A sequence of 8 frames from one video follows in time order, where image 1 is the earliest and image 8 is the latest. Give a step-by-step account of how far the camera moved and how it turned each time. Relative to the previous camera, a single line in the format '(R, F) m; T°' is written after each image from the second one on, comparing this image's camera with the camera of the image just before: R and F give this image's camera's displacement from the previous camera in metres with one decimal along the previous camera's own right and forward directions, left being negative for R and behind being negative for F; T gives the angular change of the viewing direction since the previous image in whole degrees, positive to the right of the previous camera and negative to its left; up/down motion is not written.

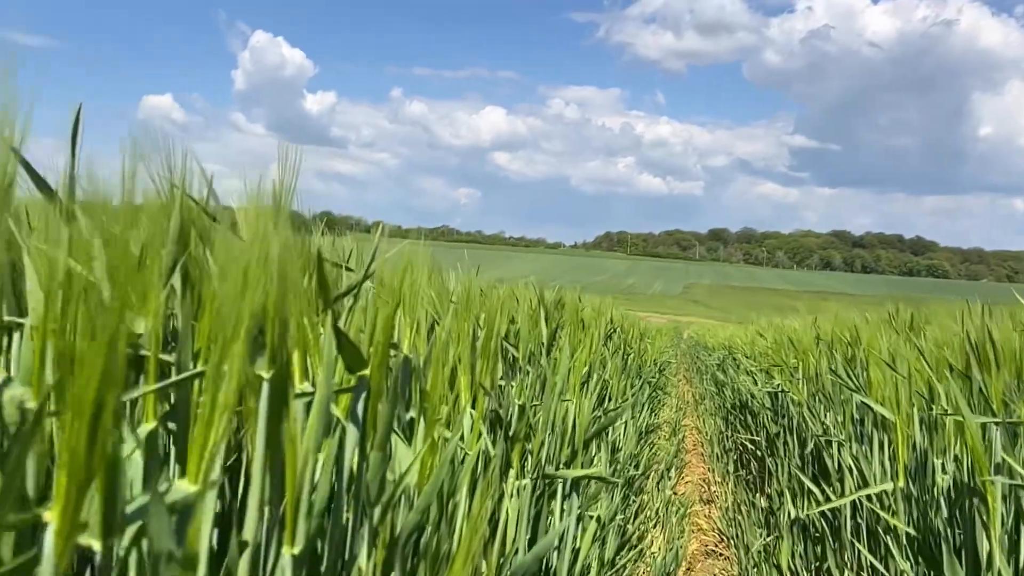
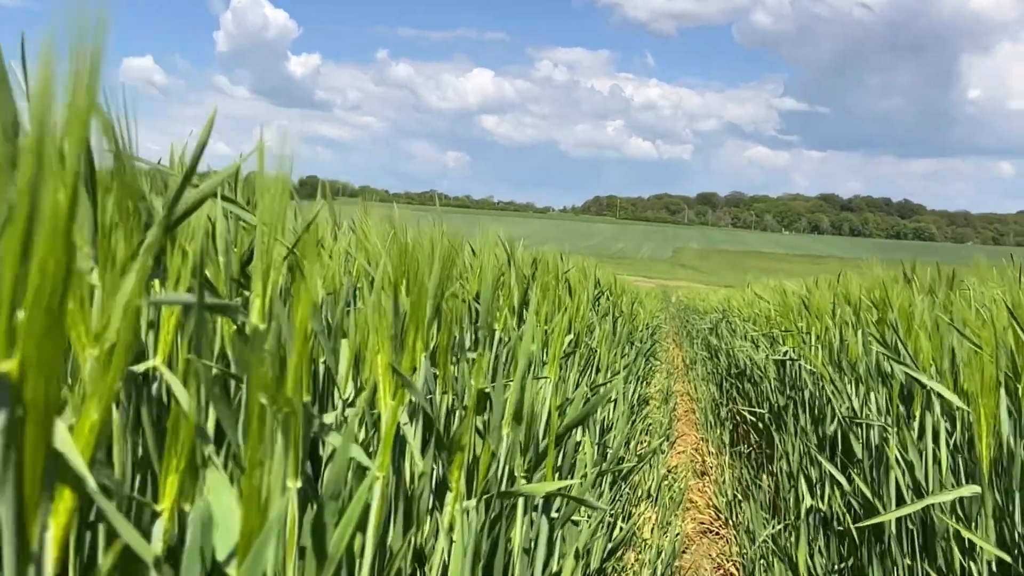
(+0.1, +0.4) m; +1°
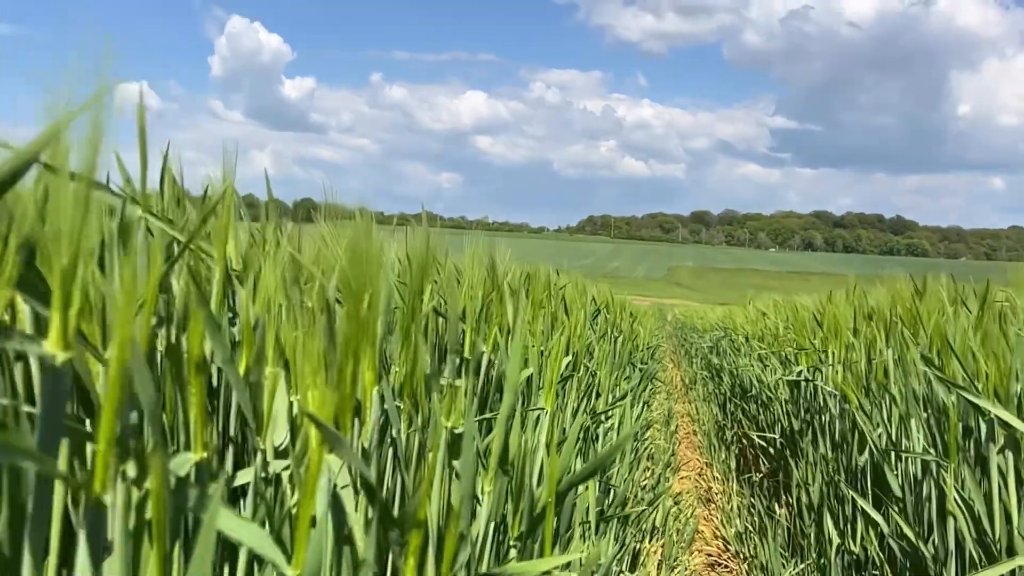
(0.0, +0.2) m; 0°
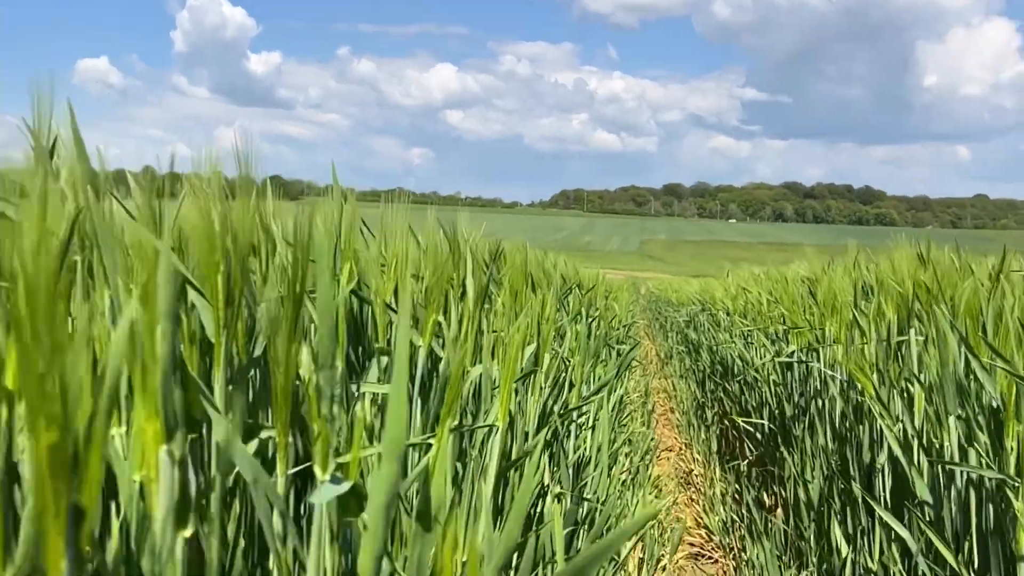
(0.0, +0.3) m; +2°
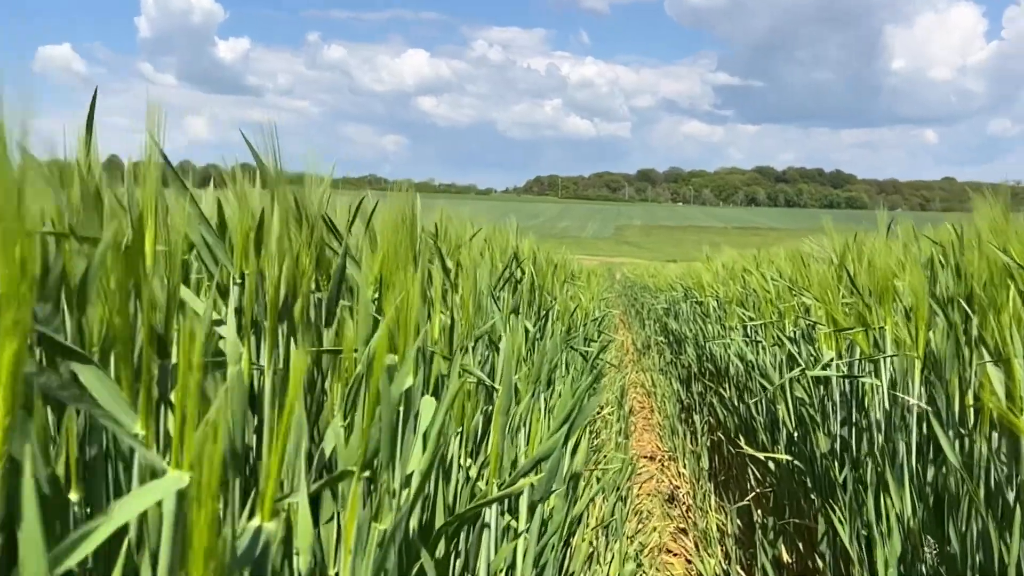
(+0.1, +0.8) m; +2°
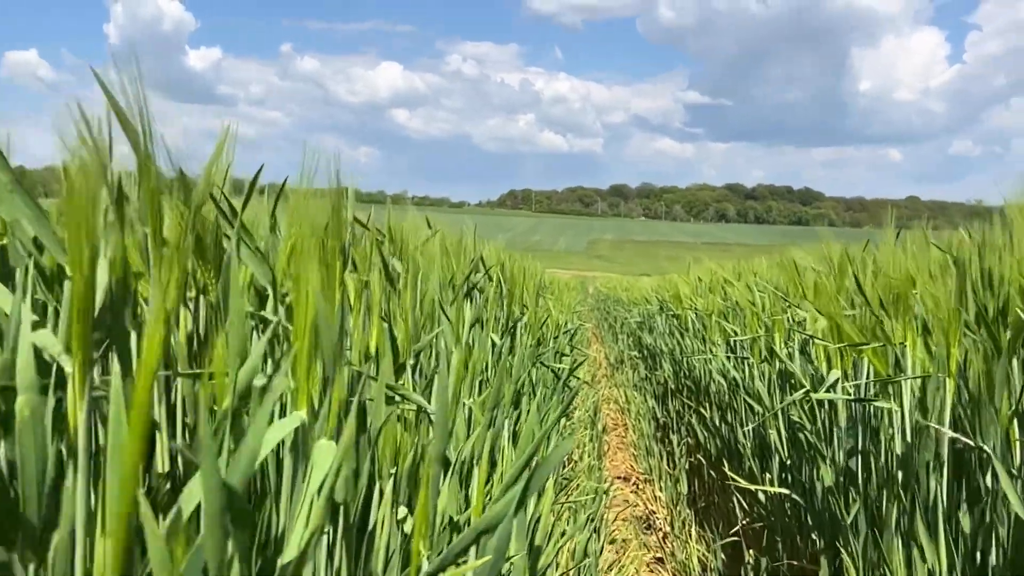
(0.0, +0.2) m; +2°
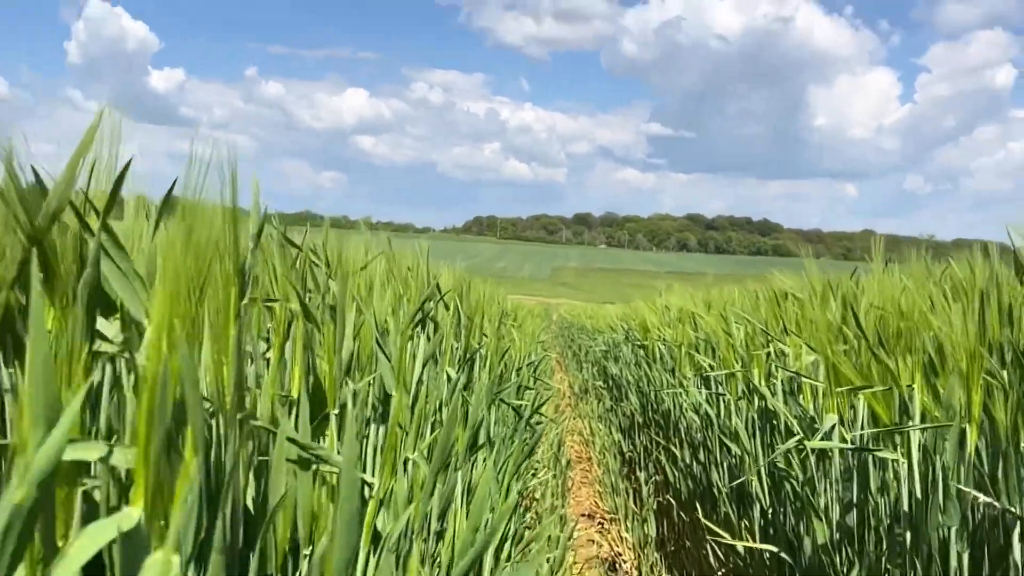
(0.0, +0.2) m; +3°
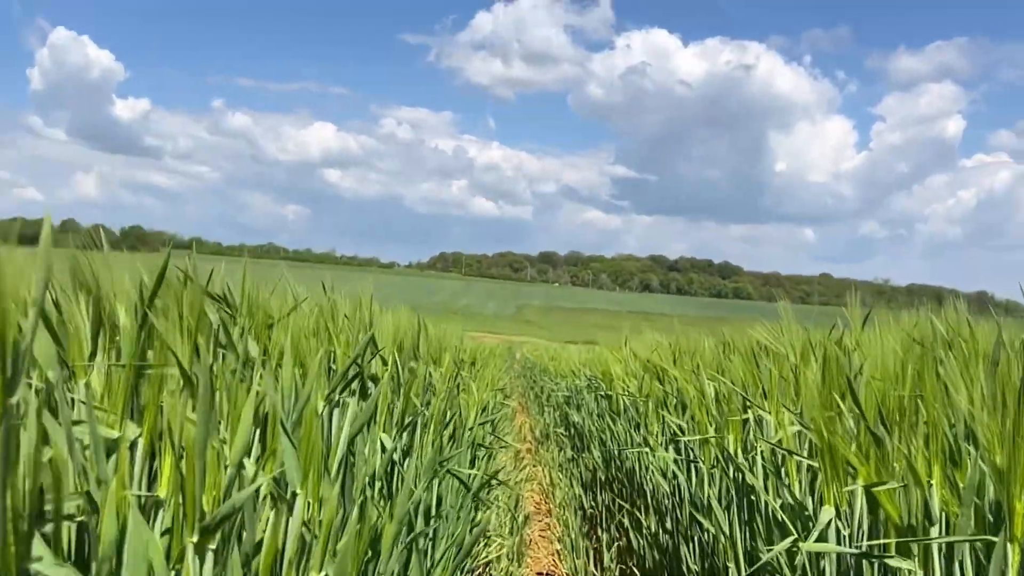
(0.0, +0.2) m; +3°
